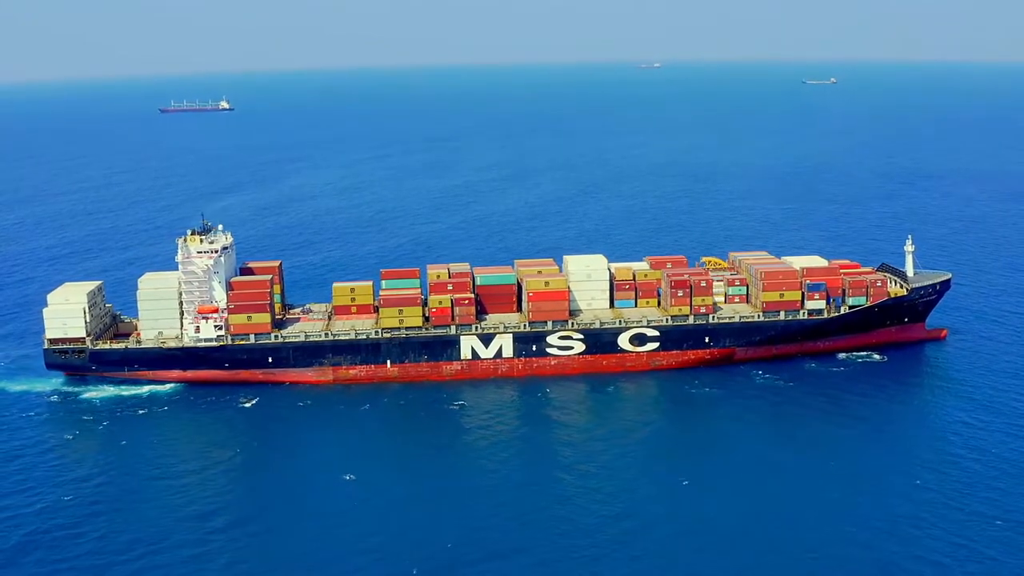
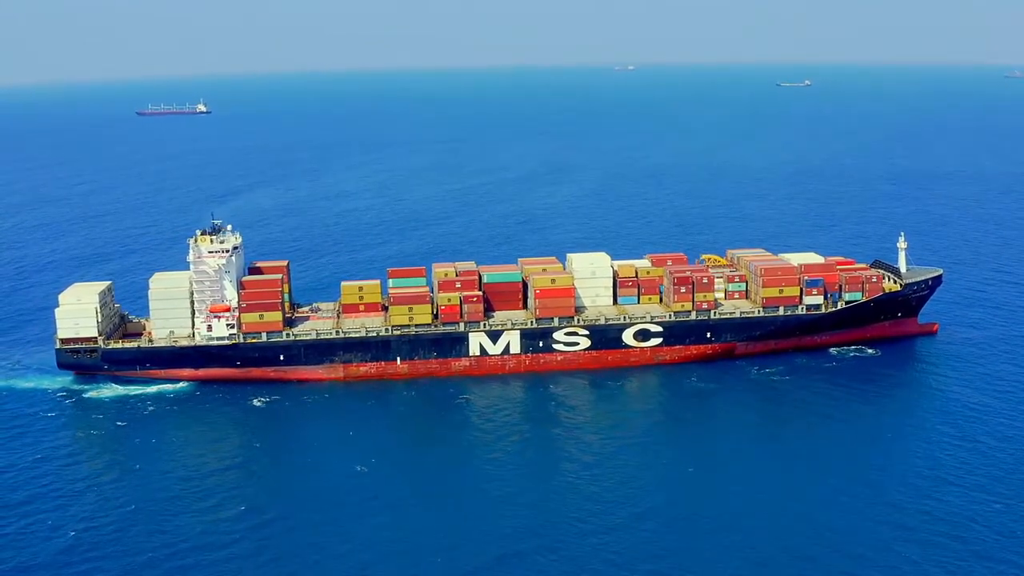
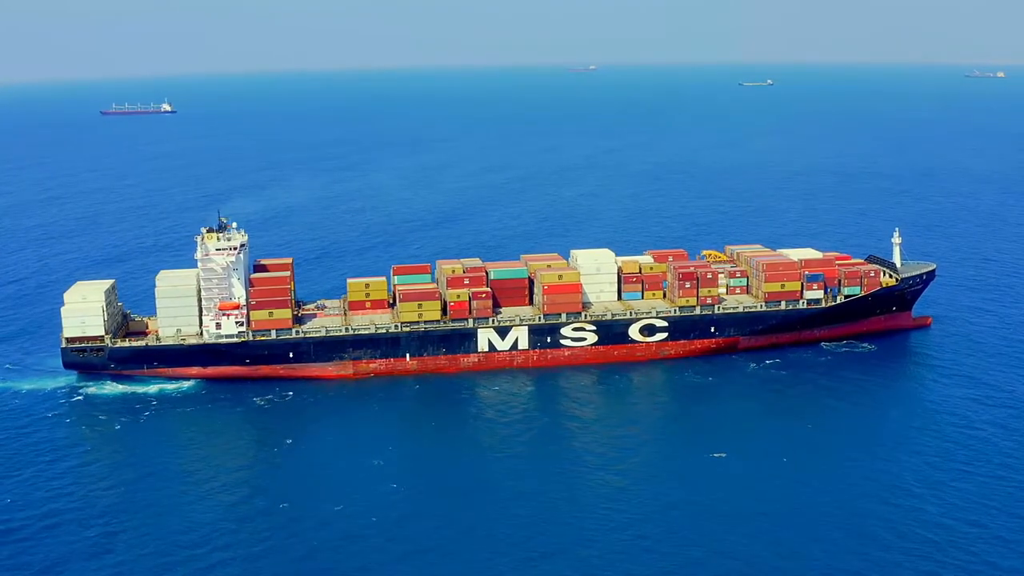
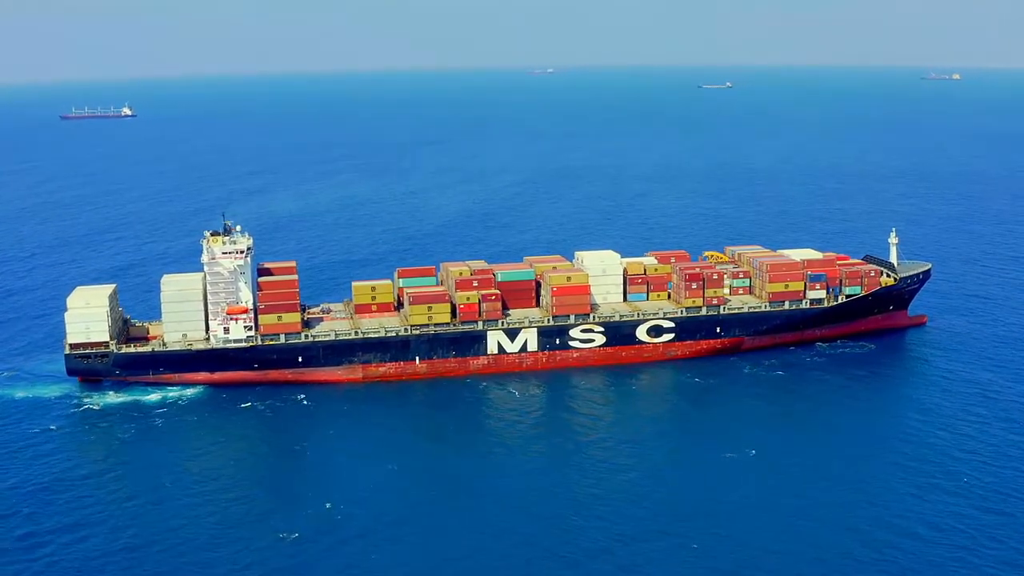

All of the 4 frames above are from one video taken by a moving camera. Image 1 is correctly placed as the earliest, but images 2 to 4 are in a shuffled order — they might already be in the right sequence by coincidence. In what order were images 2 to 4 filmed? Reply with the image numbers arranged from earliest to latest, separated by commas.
2, 3, 4
